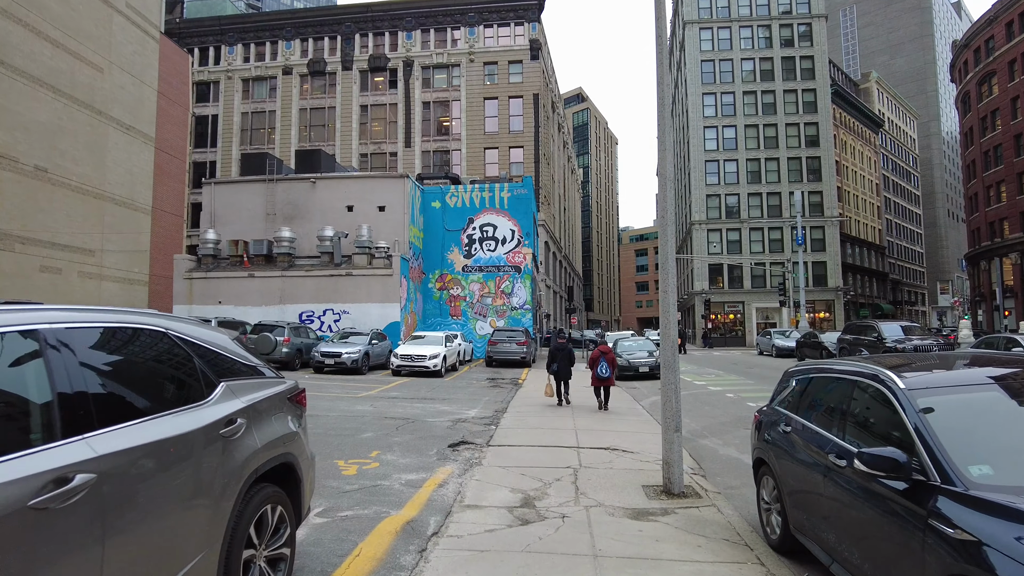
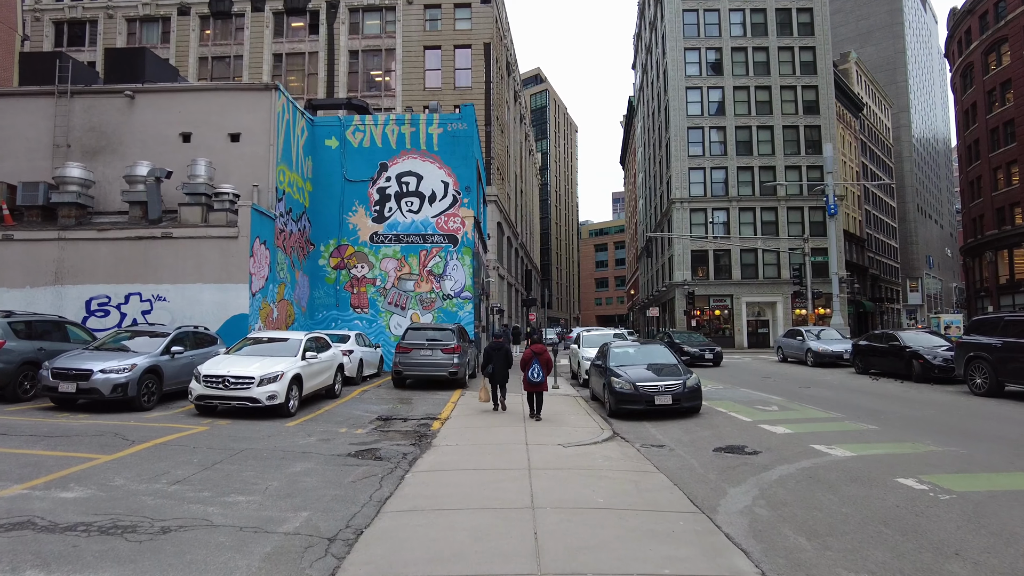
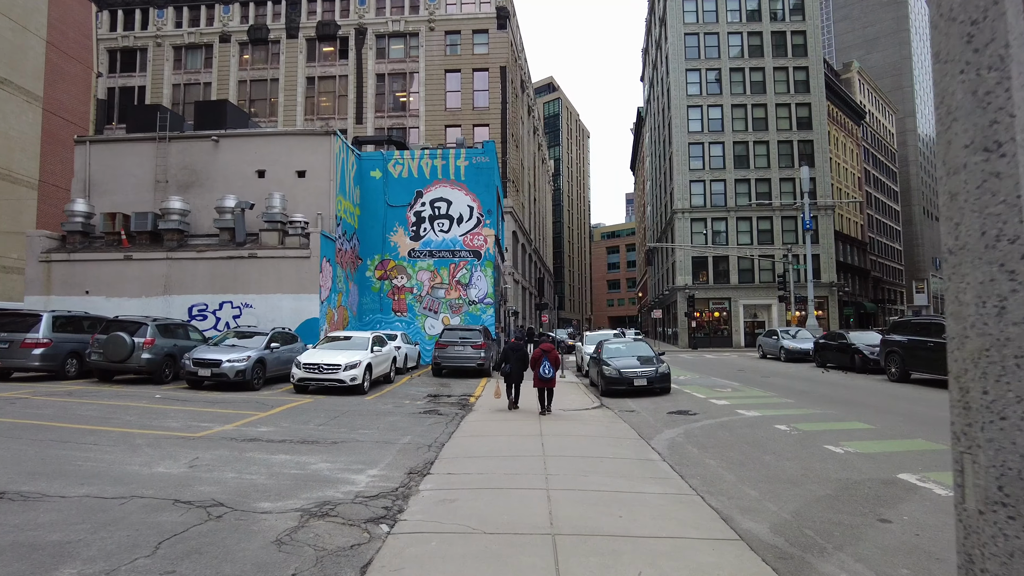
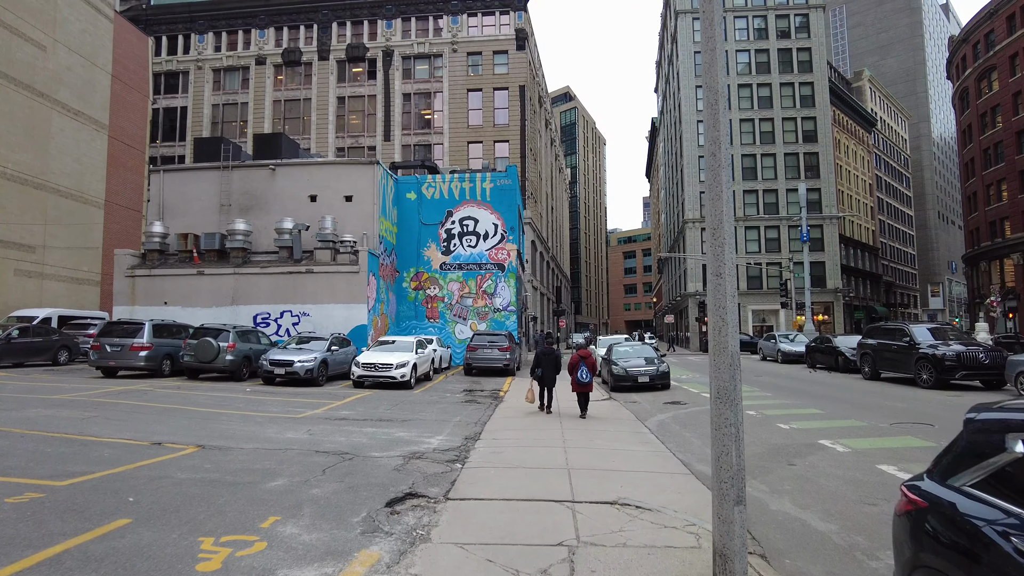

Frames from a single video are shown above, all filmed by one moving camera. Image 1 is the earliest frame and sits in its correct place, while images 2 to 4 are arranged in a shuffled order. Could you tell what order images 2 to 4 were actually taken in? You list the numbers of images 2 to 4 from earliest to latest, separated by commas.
4, 3, 2
